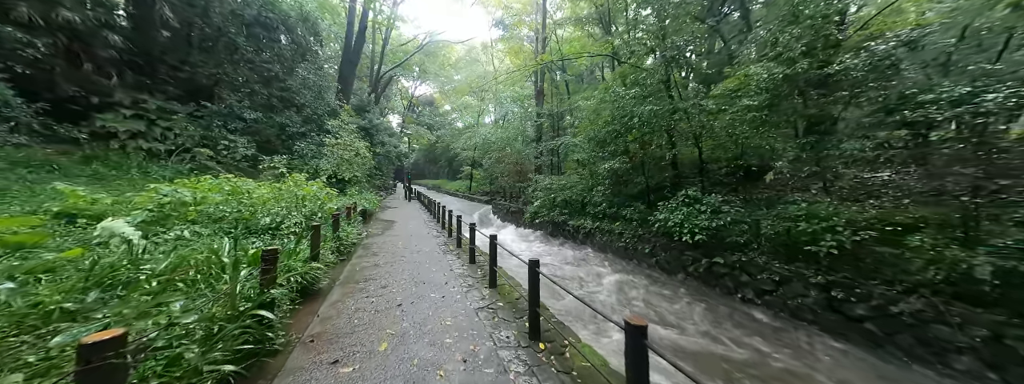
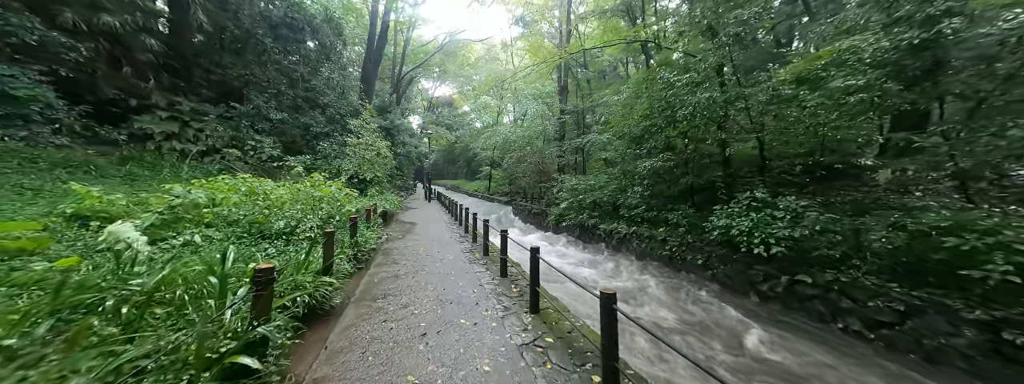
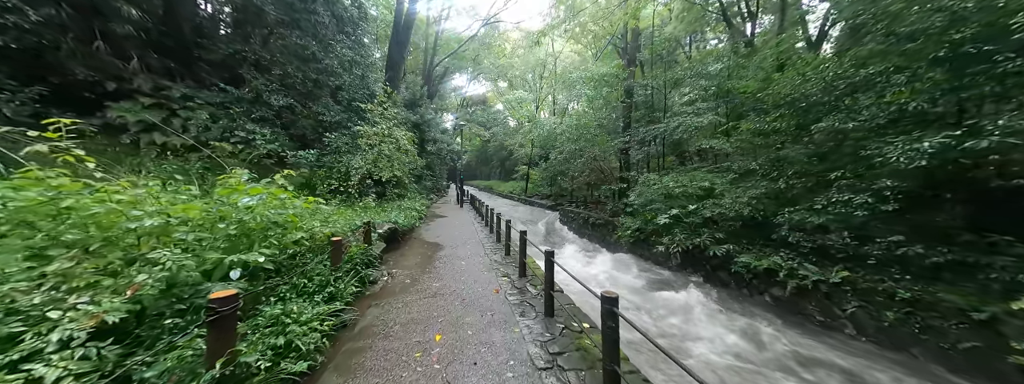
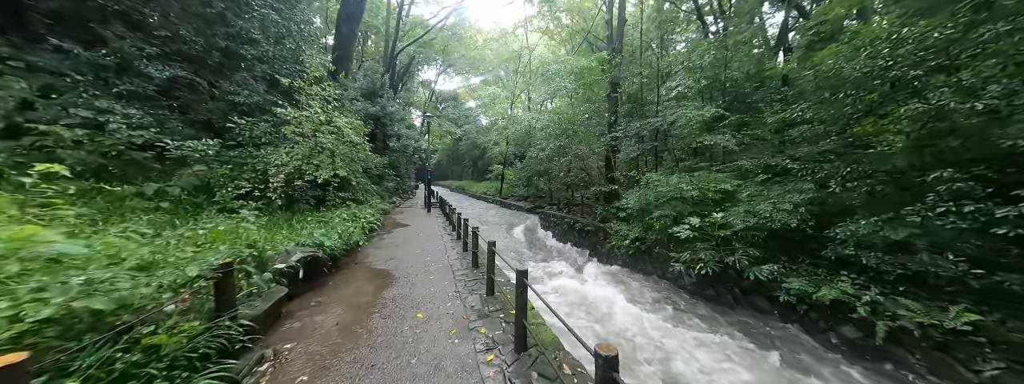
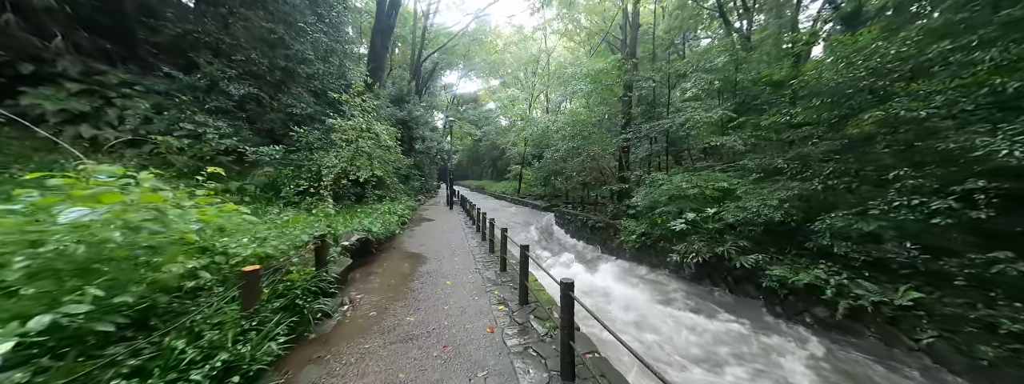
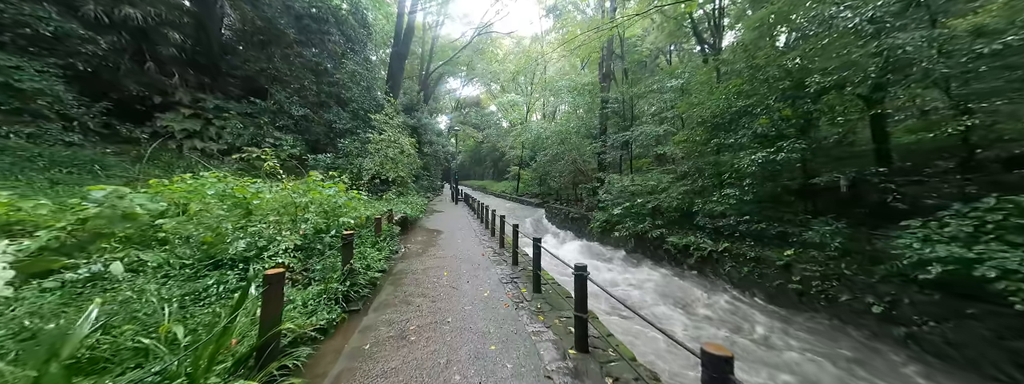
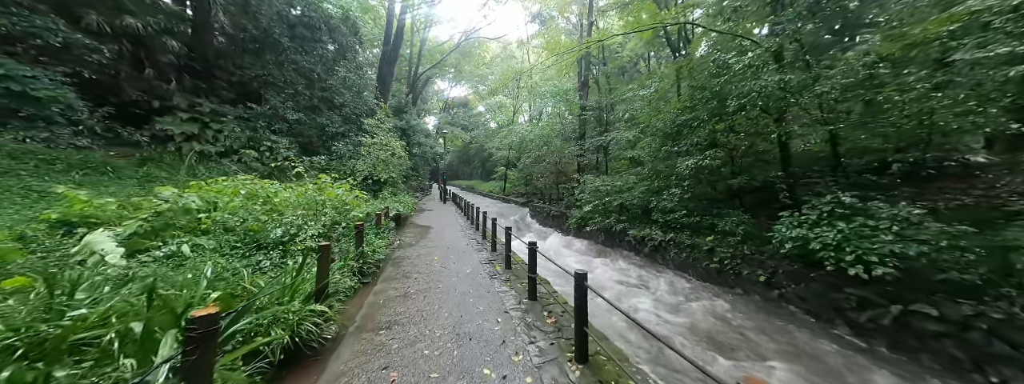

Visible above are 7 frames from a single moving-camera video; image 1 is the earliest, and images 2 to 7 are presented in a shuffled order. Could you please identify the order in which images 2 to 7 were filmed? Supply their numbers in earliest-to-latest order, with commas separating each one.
2, 7, 6, 3, 5, 4
